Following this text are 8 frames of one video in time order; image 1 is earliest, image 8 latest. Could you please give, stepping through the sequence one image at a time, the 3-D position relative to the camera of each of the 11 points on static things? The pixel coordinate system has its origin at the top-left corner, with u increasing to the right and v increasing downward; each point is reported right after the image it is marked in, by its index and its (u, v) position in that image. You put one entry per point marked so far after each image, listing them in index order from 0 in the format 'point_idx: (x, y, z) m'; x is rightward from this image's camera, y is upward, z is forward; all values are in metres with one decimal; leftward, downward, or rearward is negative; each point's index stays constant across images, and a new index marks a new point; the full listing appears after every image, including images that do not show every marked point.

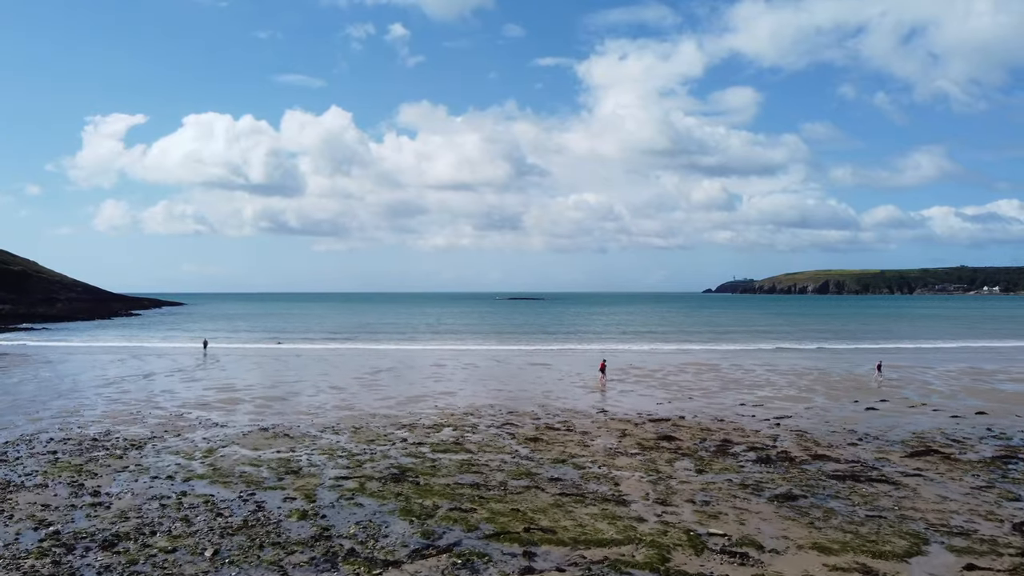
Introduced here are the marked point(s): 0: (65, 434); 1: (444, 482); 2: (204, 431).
0: (-11.7, -3.8, +14.4) m
1: (-1.3, -3.7, +10.5) m
2: (-8.4, -3.9, +15.0) m
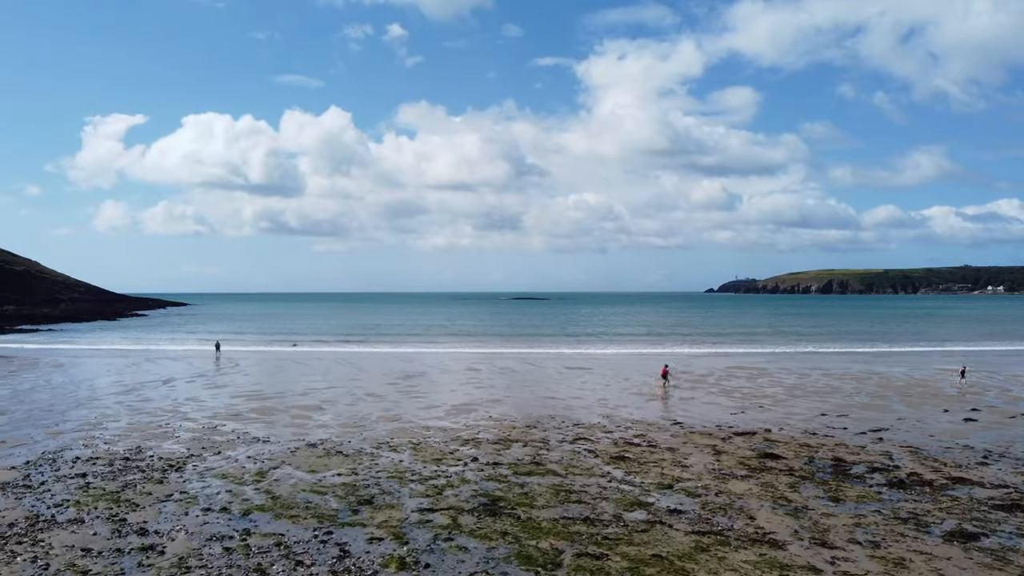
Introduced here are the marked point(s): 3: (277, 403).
0: (-9.8, -3.8, +12.8) m
1: (+0.6, -3.7, +8.9) m
2: (-6.5, -3.9, +13.4) m
3: (-8.1, -4.0, +19.1) m
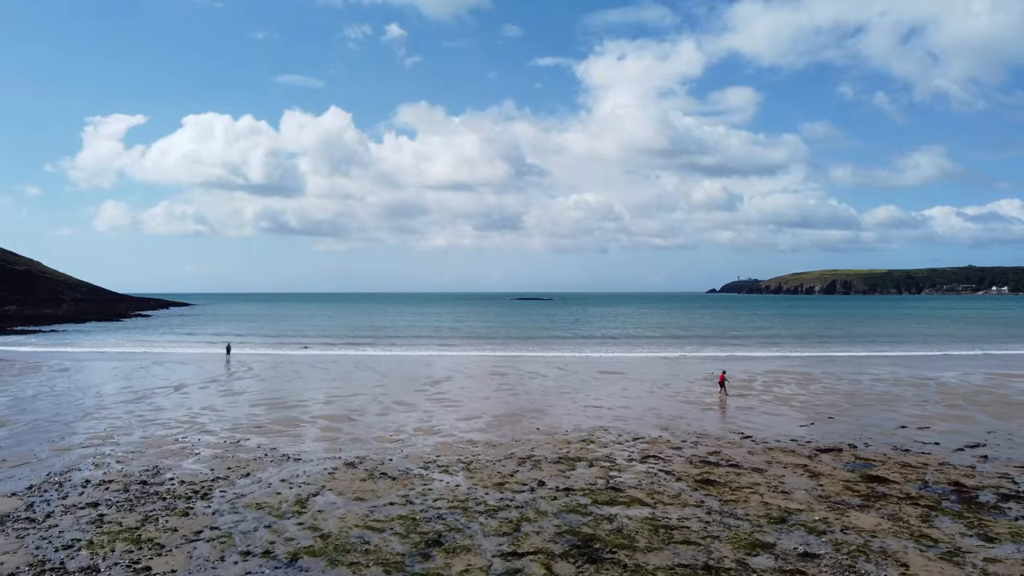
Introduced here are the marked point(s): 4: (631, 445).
0: (-8.4, -3.8, +11.3) m
1: (+2.0, -3.7, +7.4) m
2: (-5.1, -3.9, +11.9) m
3: (-6.7, -4.0, +17.5) m
4: (+3.0, -3.9, +13.8) m
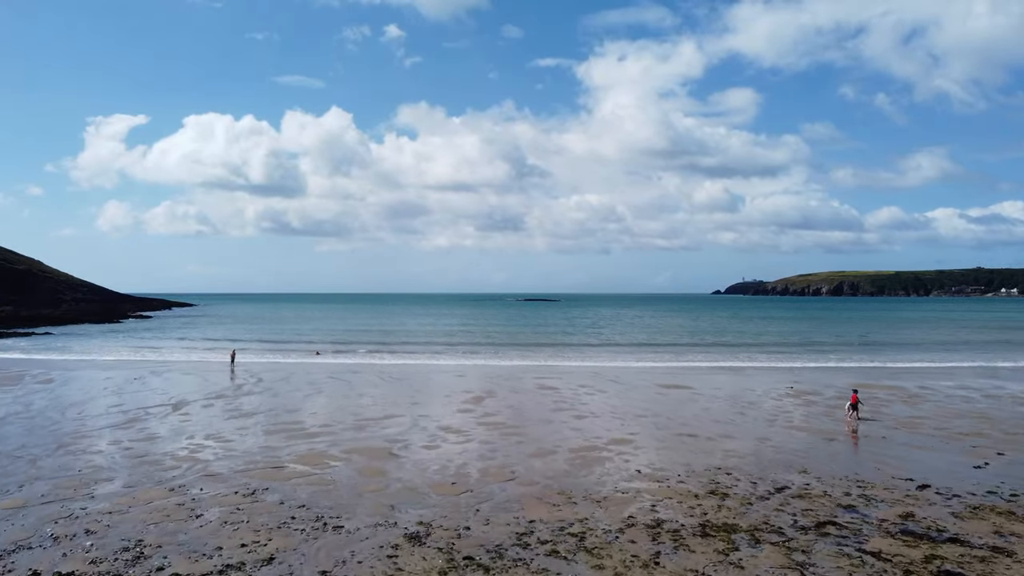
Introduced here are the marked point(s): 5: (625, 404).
0: (-6.3, -3.8, +7.8) m
1: (+4.1, -3.7, +3.8) m
2: (-3.0, -3.9, +8.4) m
3: (-4.7, -4.0, +14.0) m
4: (+5.0, -4.0, +10.3) m
5: (+4.0, -4.2, +19.8) m
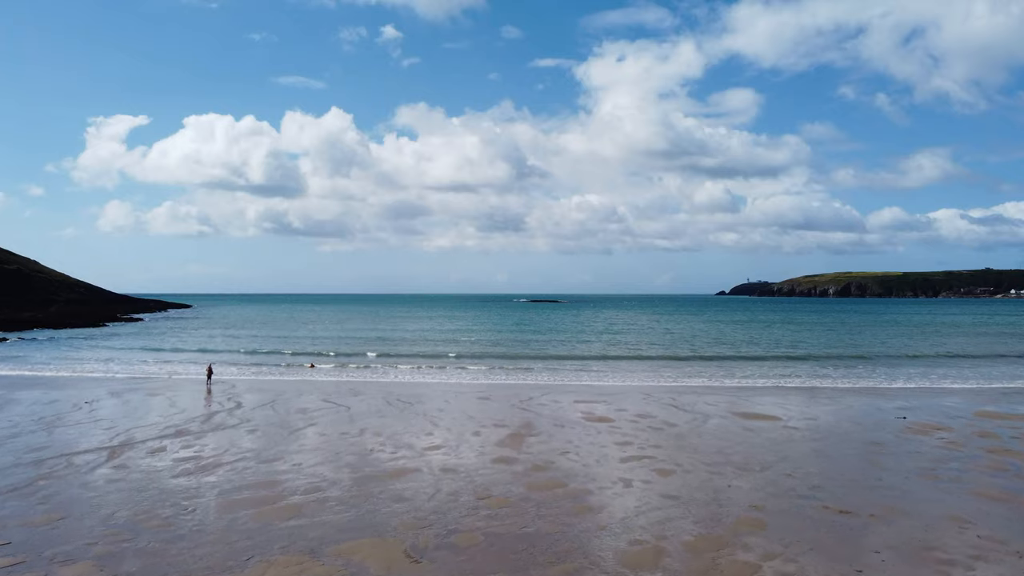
0: (-5.0, -4.0, +2.9) m
1: (+5.4, -3.9, -1.0) m
2: (-1.7, -4.0, +3.5) m
3: (-3.3, -4.2, +9.2) m
4: (+6.4, -4.1, +5.4) m
5: (+5.4, -4.3, +14.9) m
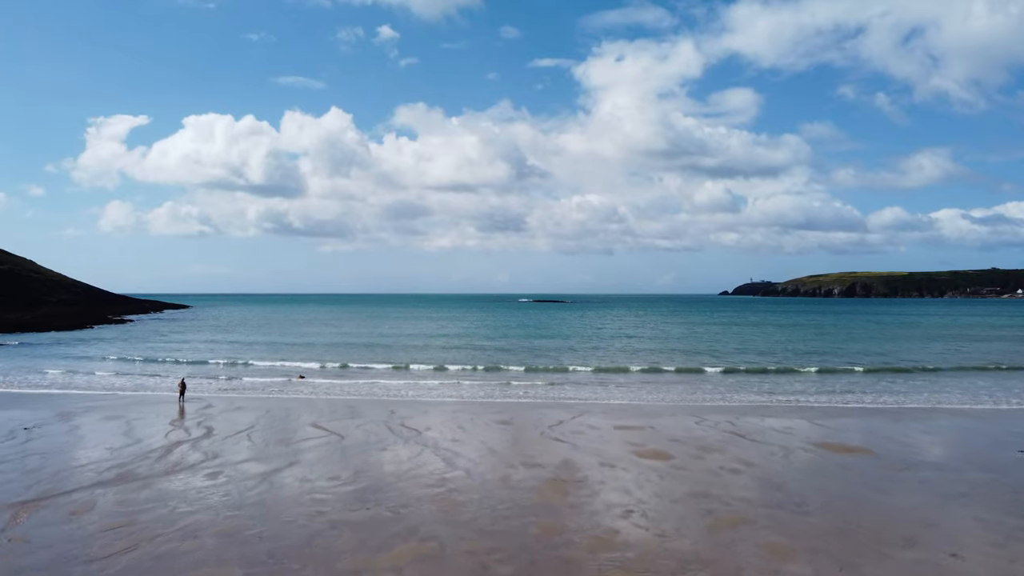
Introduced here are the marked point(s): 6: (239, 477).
0: (-2.8, -4.0, -2.3) m
1: (+7.6, -3.9, -6.3) m
2: (+0.5, -4.1, -1.7) m
3: (-1.1, -4.2, +3.9) m
4: (+8.6, -4.2, +0.2) m
5: (+7.5, -4.4, +9.7) m
6: (-5.6, -4.4, +12.0) m
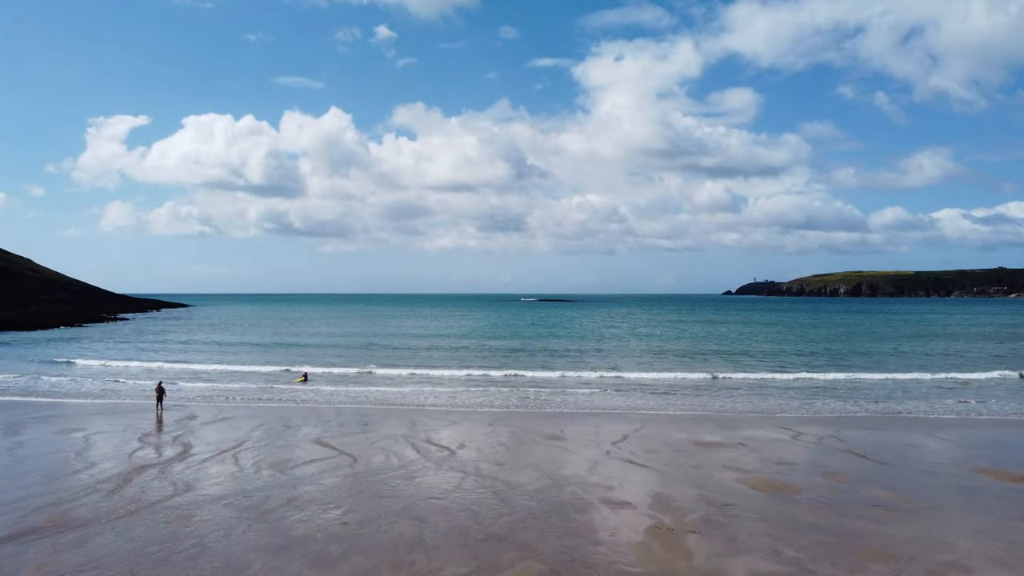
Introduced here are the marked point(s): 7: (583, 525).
0: (-2.6, -3.6, -4.5) m
1: (+7.8, -3.4, -8.5) m
2: (+0.7, -3.6, -3.9) m
3: (-0.9, -3.8, +1.7) m
4: (+8.8, -3.7, -2.0) m
5: (+7.7, -3.9, +7.4) m
6: (-5.4, -4.0, +9.8) m
7: (+1.5, -4.0, +9.1) m
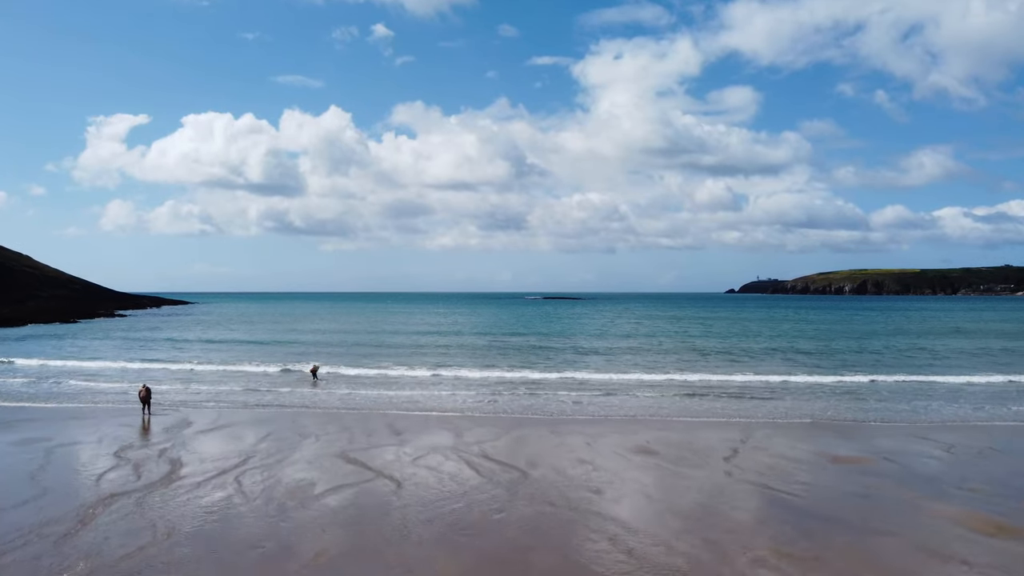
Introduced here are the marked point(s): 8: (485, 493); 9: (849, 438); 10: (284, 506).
0: (-1.0, -3.1, -7.6) m
1: (+9.4, -3.0, -11.6) m
2: (+2.3, -3.1, -7.0) m
3: (+0.7, -3.3, -1.3) m
4: (+10.4, -3.2, -5.1) m
5: (+9.4, -3.4, +4.4) m
6: (-3.8, -3.4, +6.7) m
7: (+3.1, -3.4, +6.1) m
8: (-0.5, -3.6, +10.0) m
9: (+9.3, -3.6, +14.4) m
10: (-4.0, -3.5, +9.6) m
